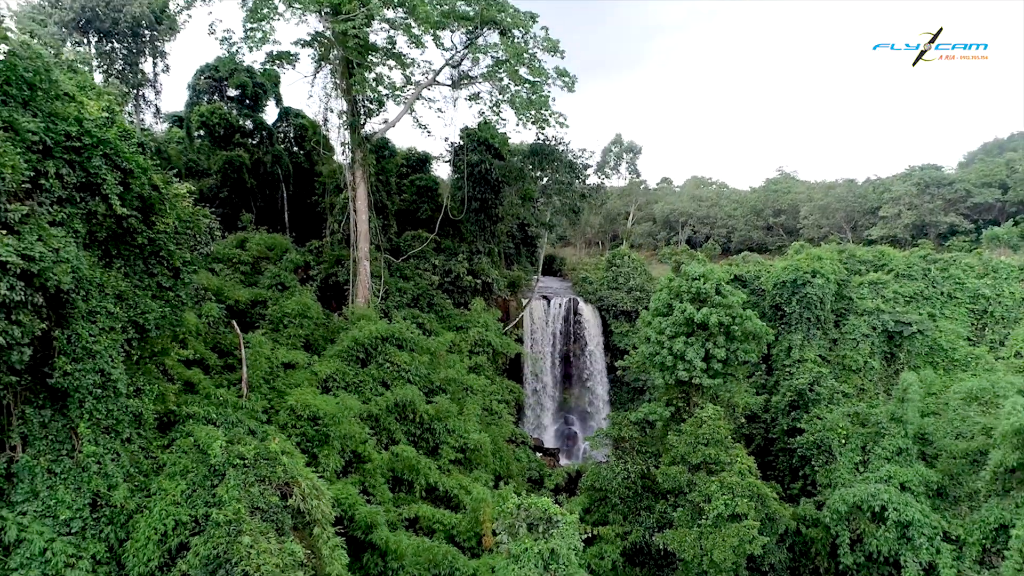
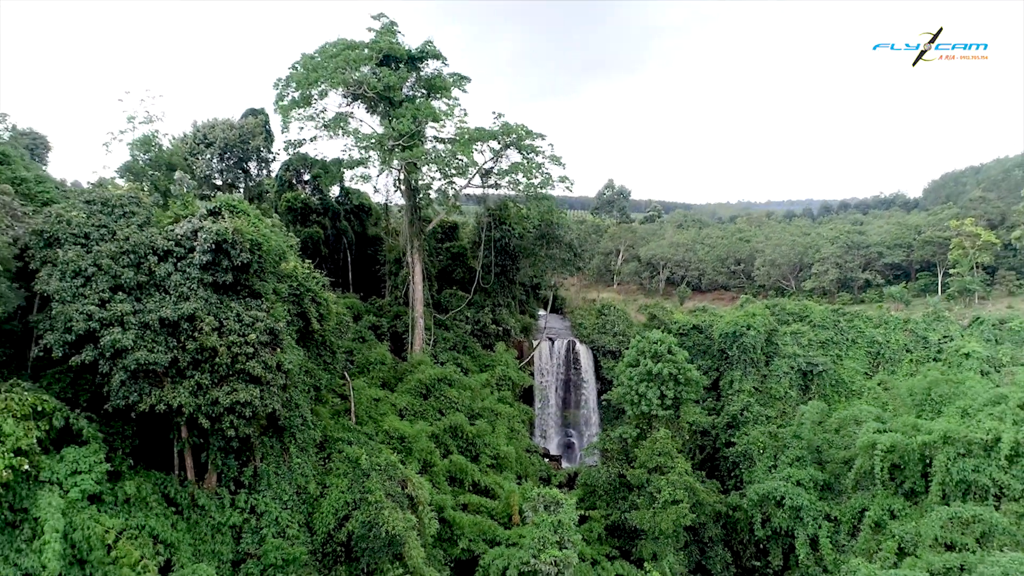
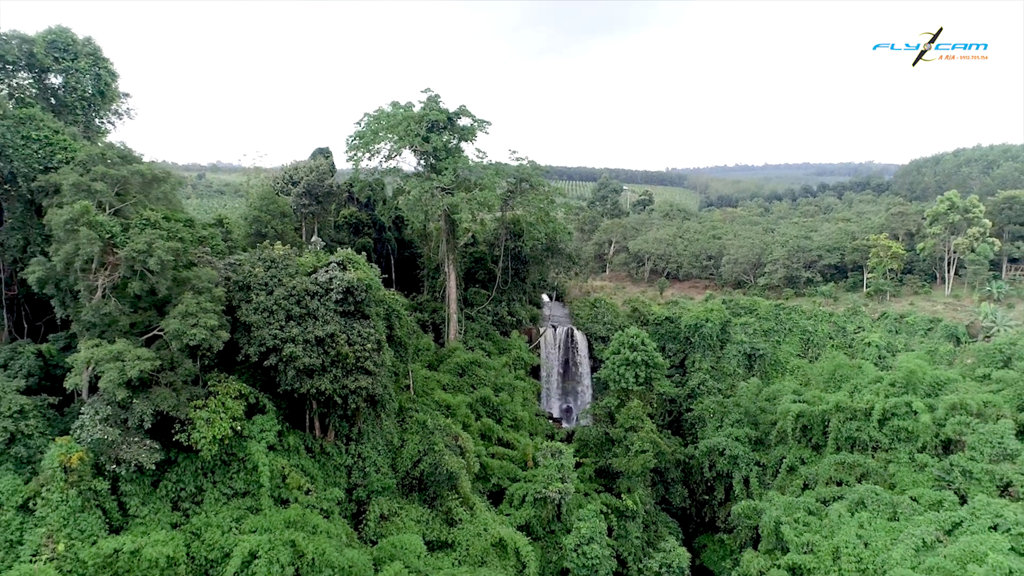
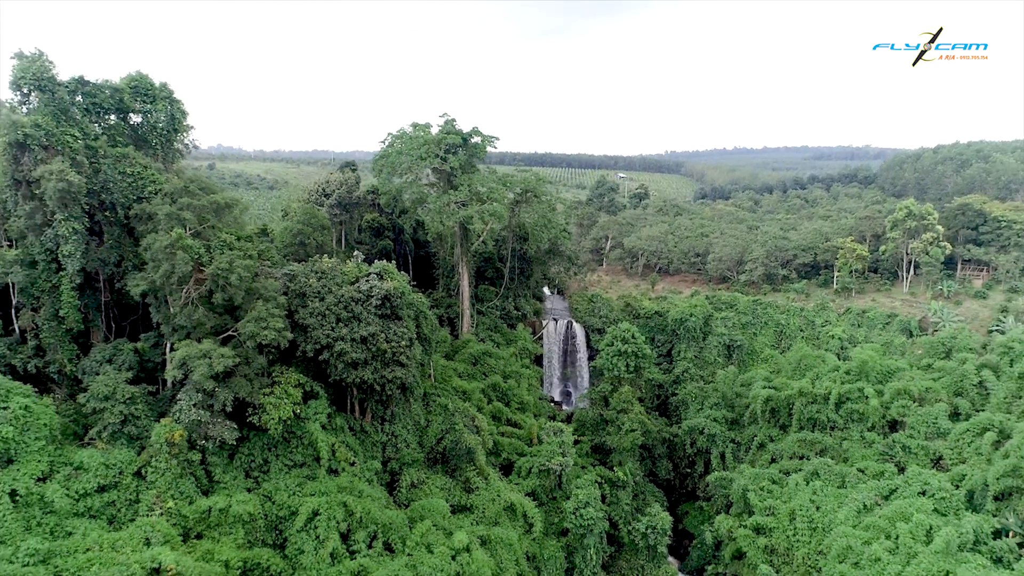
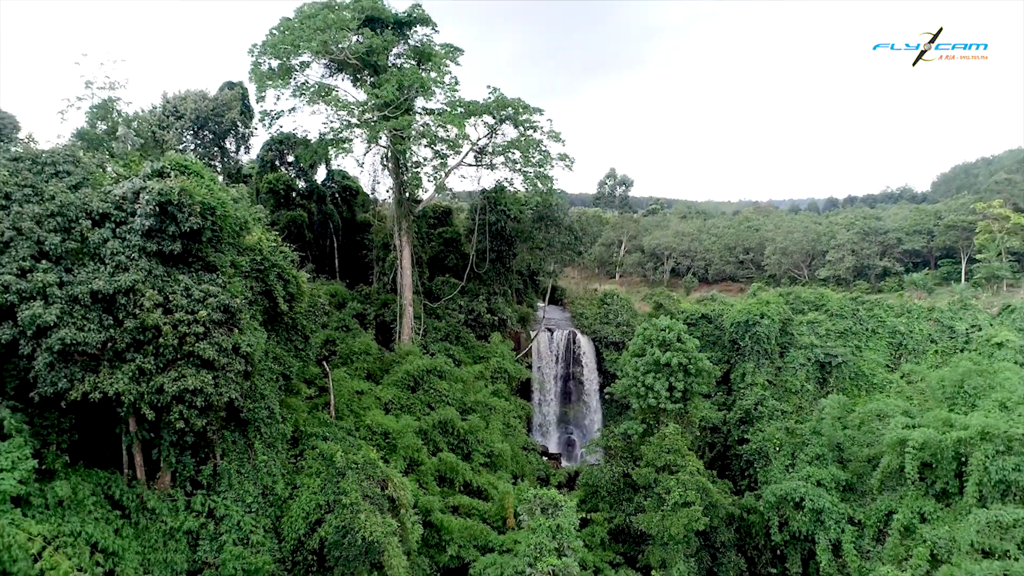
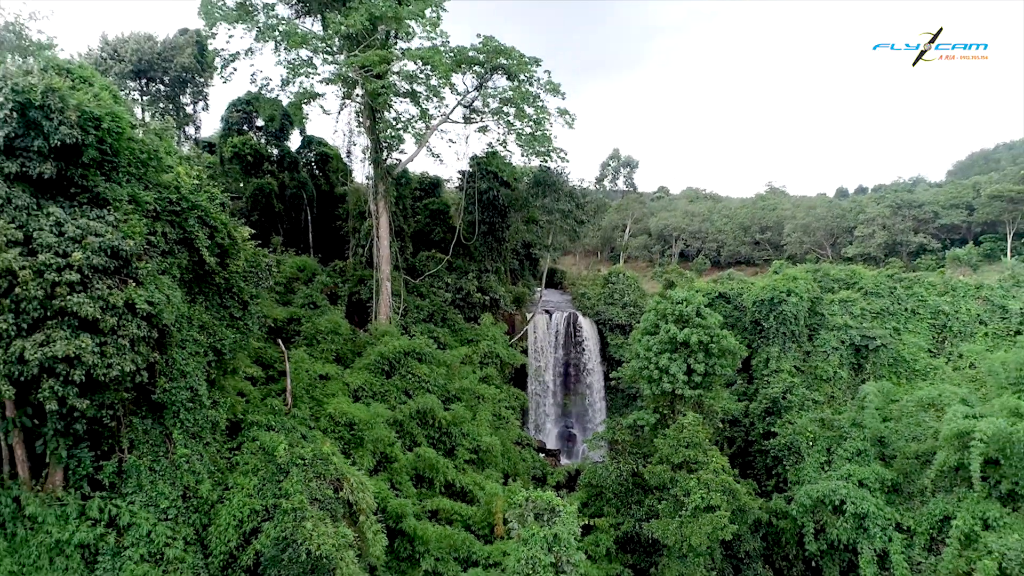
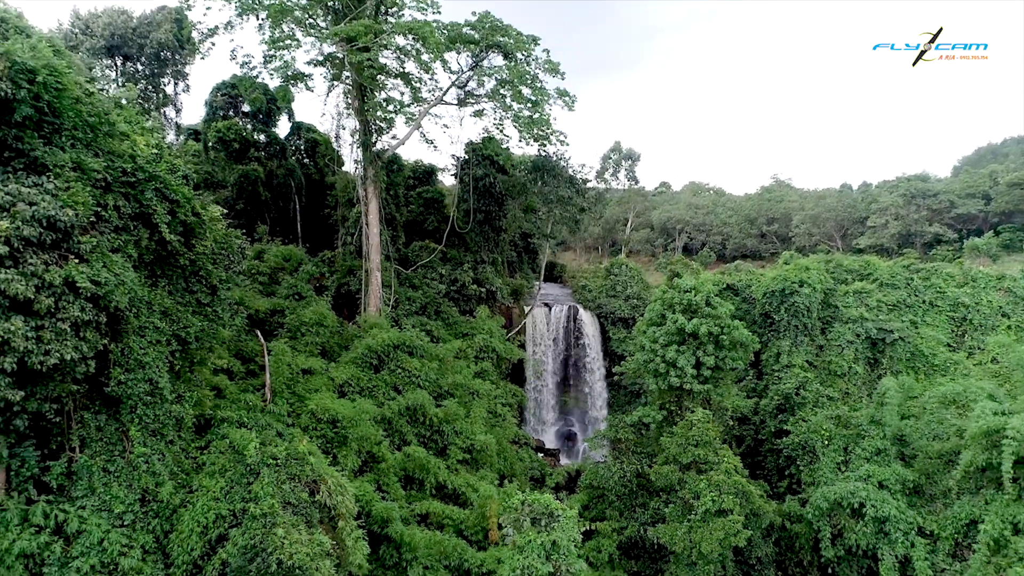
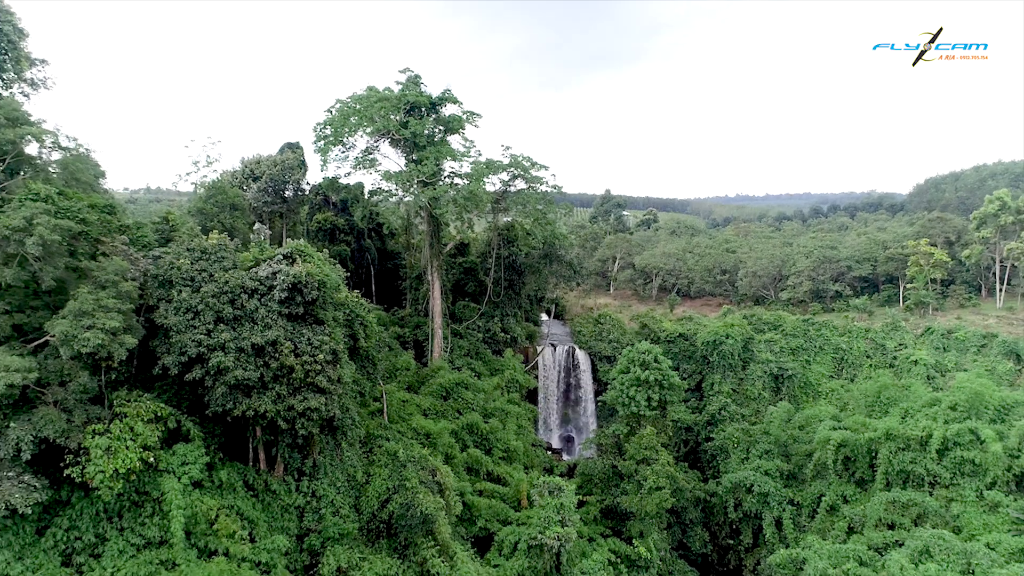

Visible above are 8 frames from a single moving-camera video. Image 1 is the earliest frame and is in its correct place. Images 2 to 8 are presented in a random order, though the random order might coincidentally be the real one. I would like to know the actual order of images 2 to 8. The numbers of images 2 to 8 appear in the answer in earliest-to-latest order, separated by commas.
7, 6, 5, 2, 8, 3, 4
